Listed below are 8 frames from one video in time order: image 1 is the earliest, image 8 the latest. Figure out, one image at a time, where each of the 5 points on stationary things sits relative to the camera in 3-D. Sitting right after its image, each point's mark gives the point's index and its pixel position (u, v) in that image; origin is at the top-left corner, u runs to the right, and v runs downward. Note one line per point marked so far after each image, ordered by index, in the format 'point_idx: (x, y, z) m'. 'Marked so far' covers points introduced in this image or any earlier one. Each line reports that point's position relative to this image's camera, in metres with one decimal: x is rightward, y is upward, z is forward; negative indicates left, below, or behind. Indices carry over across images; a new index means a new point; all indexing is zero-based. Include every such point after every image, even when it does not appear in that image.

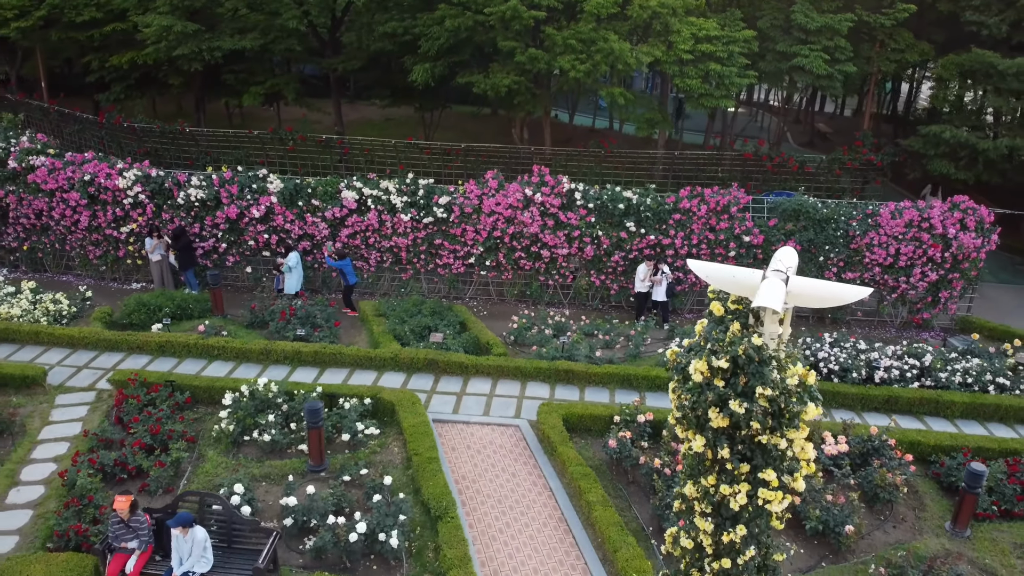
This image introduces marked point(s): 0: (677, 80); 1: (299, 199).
0: (+2.5, +3.2, +12.5) m
1: (-3.2, +1.3, +12.4) m
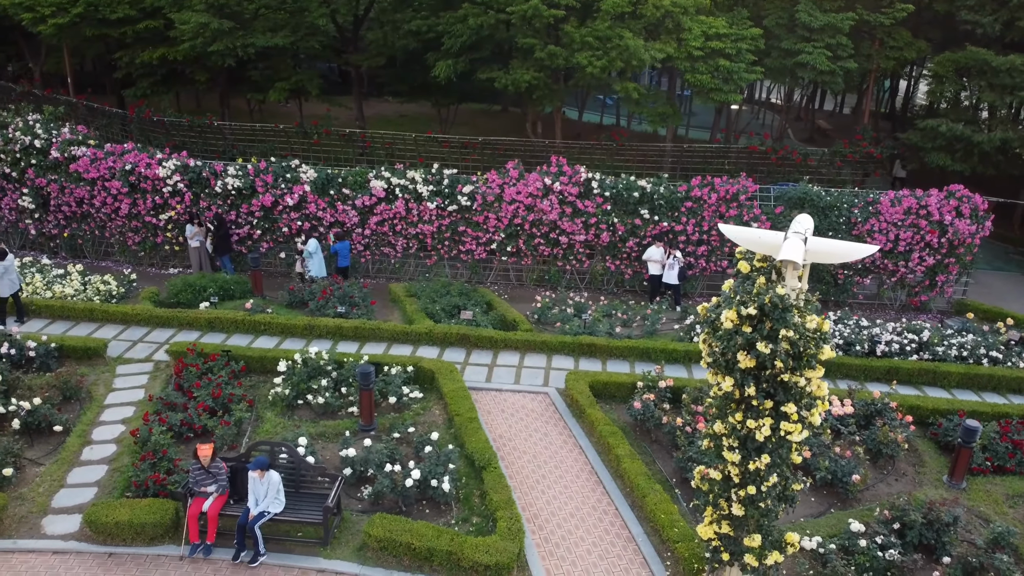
0: (+2.8, +3.4, +13.2) m
1: (-2.9, +1.6, +13.0) m
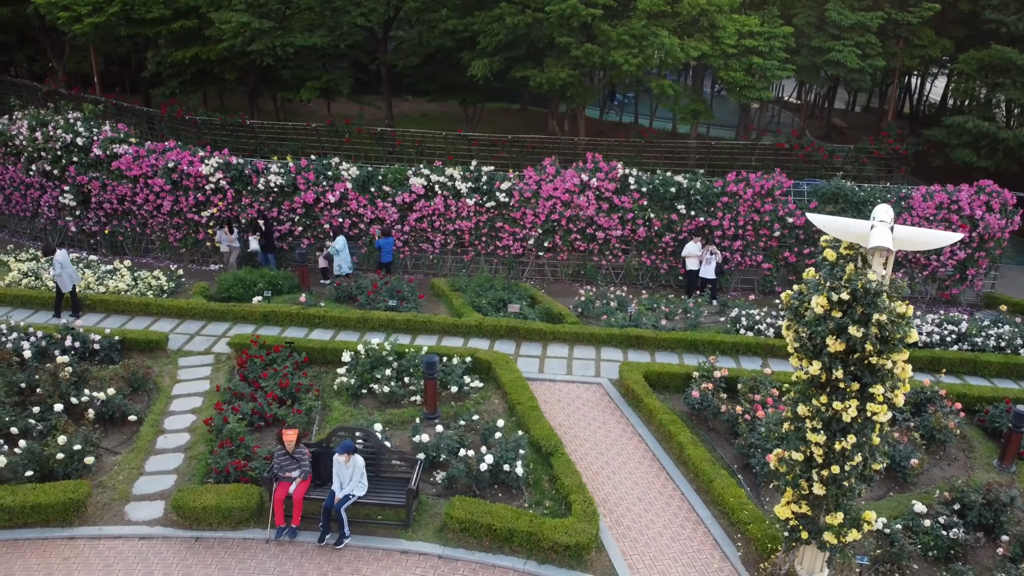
0: (+3.4, +3.5, +13.4) m
1: (-2.3, +1.7, +13.2) m
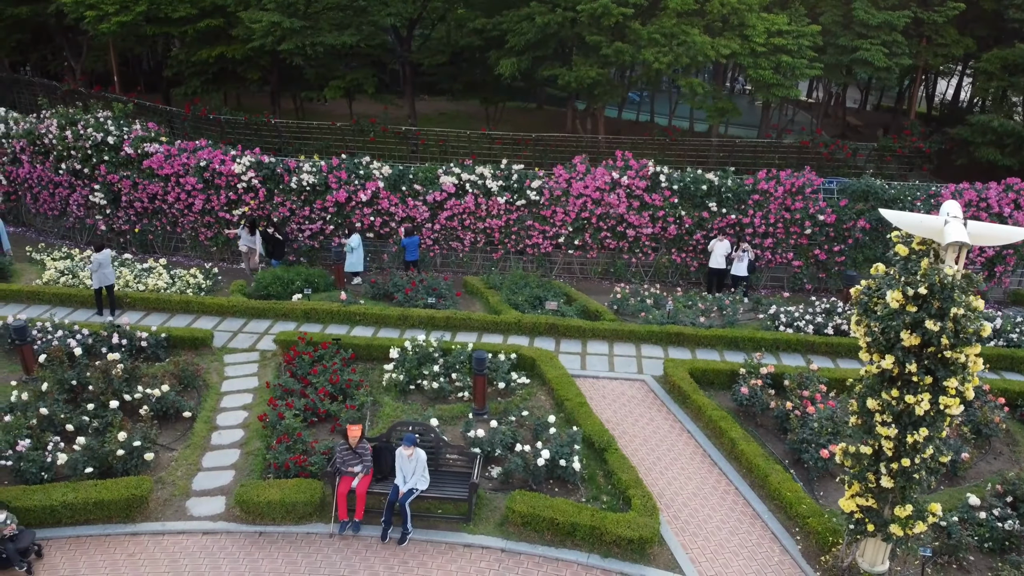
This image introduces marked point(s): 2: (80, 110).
0: (+3.9, +3.6, +13.5) m
1: (-1.8, +1.7, +13.3) m
2: (-7.7, +3.2, +14.6) m
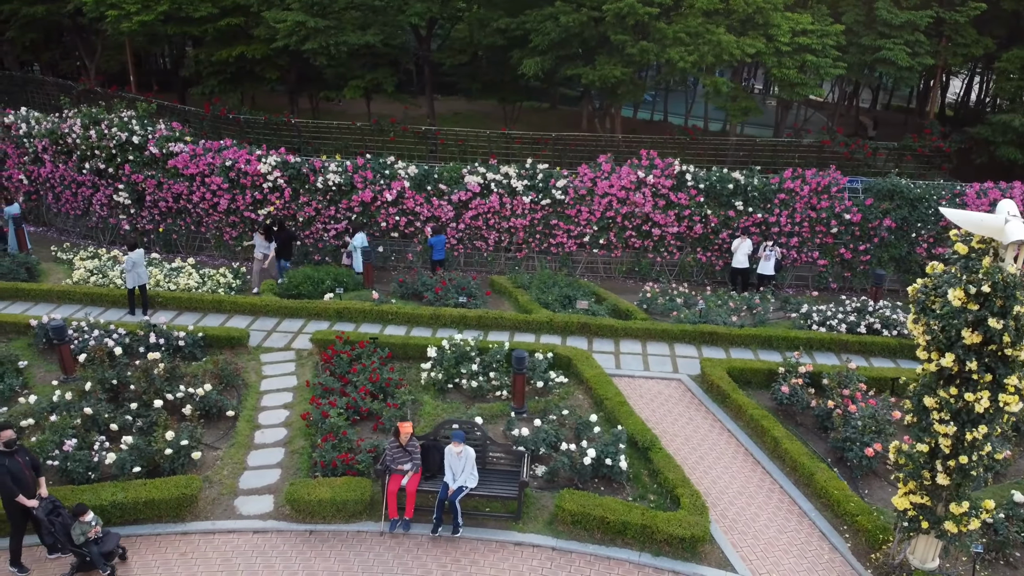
0: (+4.3, +3.6, +13.5) m
1: (-1.4, +1.7, +13.3) m
2: (-7.3, +3.2, +14.6) m
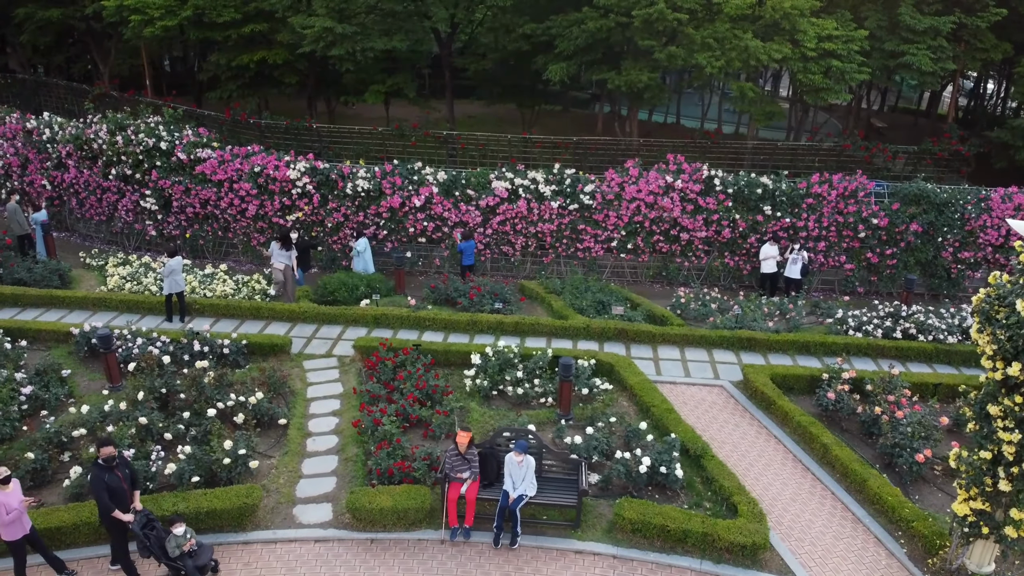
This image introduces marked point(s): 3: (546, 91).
0: (+4.8, +3.5, +13.6) m
1: (-0.9, +1.6, +13.4) m
2: (-6.8, +3.1, +14.6) m
3: (+0.8, +4.4, +18.2) m
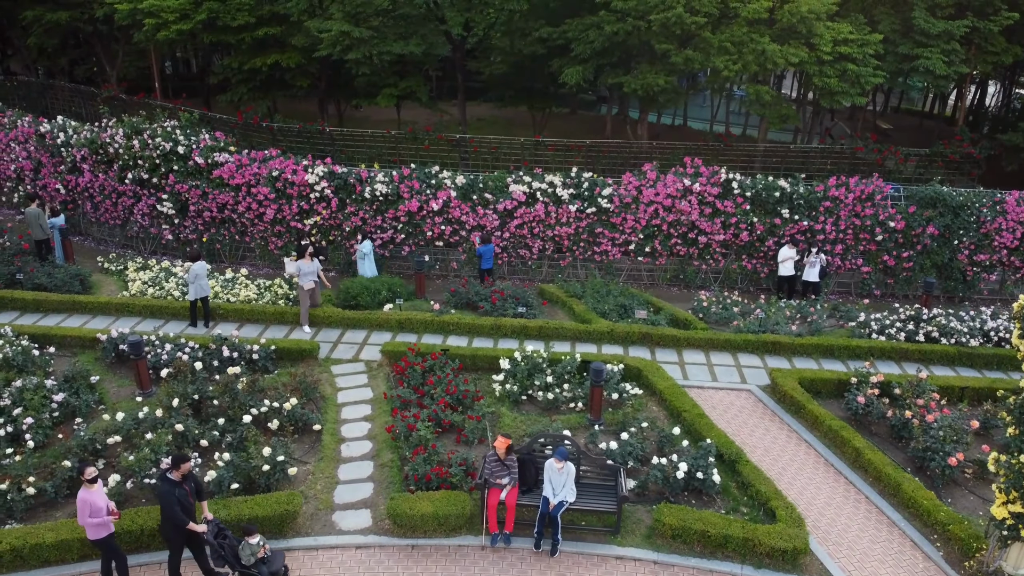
0: (+5.1, +3.5, +13.7) m
1: (-0.6, +1.6, +13.4) m
2: (-6.6, +3.0, +14.6) m
3: (+1.0, +4.3, +18.3) m
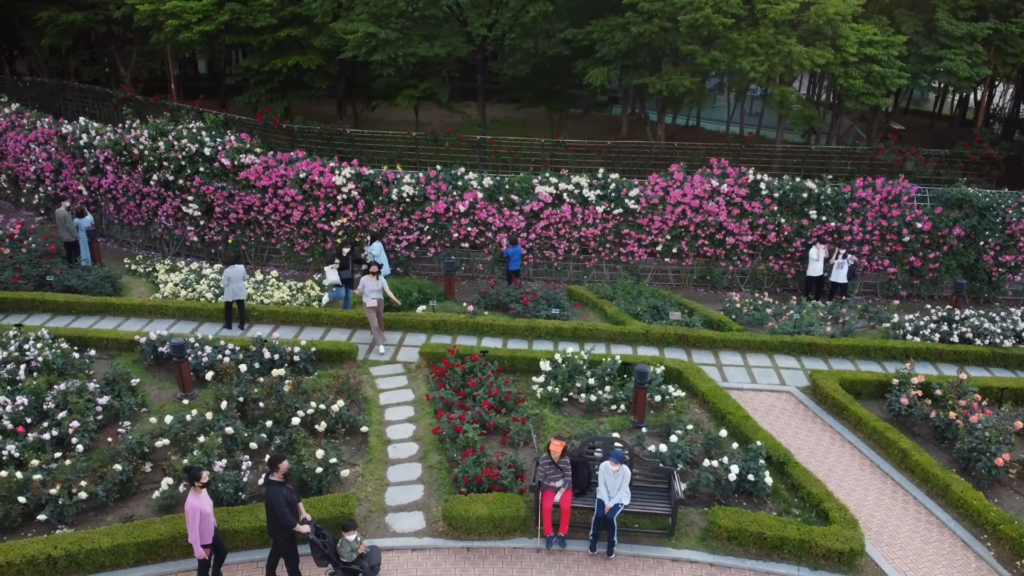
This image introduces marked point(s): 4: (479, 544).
0: (+5.5, +3.5, +13.7) m
1: (-0.2, +1.5, +13.4) m
2: (-6.1, +3.0, +14.6) m
3: (+1.4, +4.3, +18.3) m
4: (-0.3, -2.2, +7.2) m
